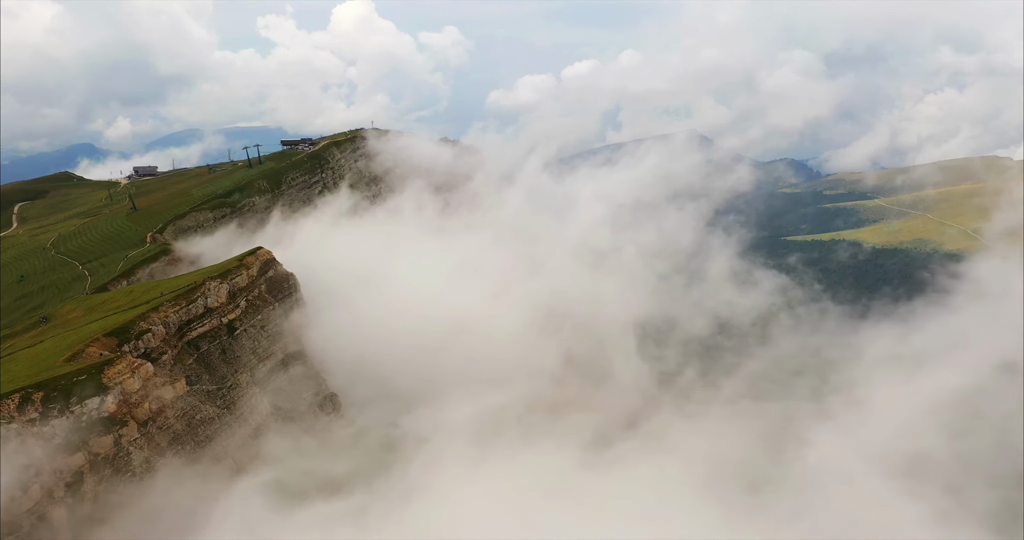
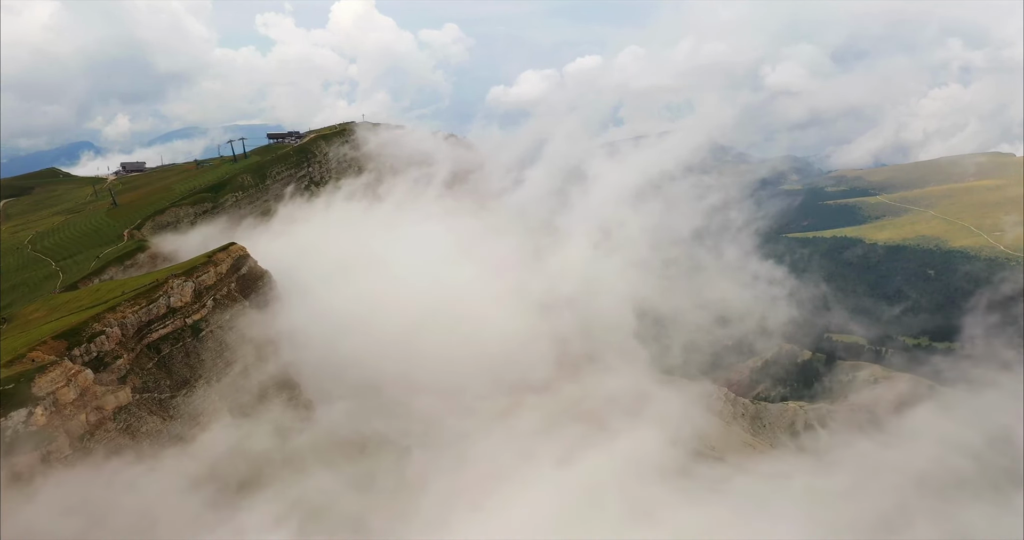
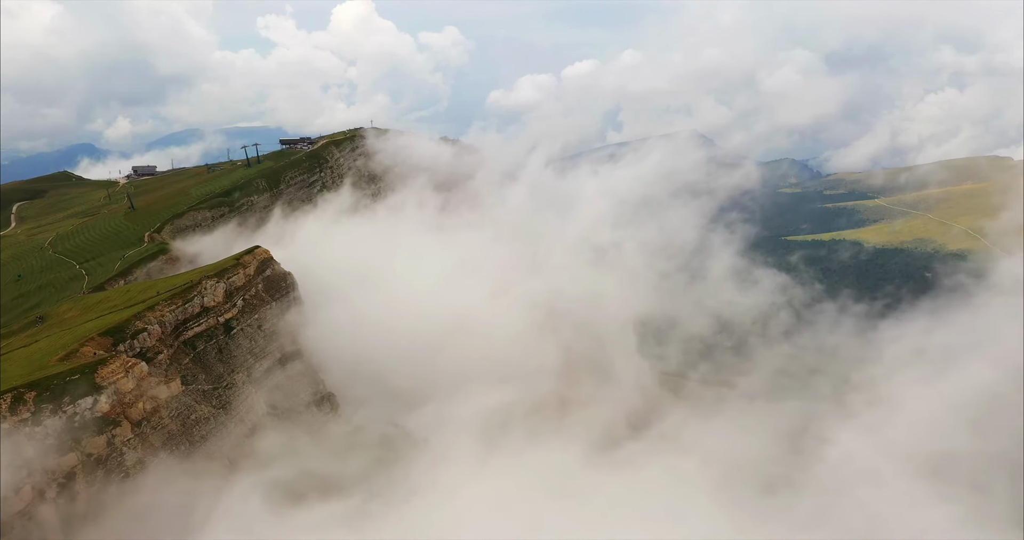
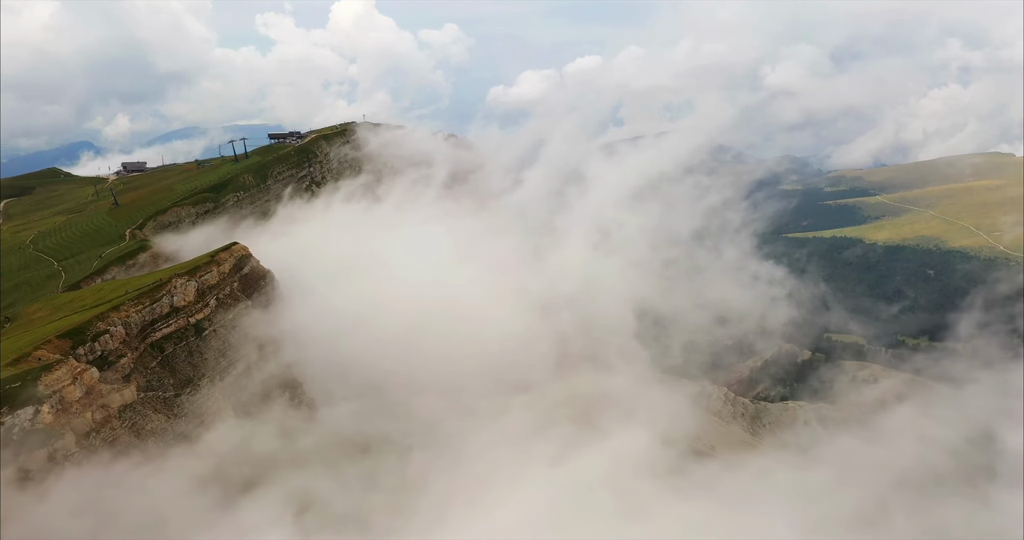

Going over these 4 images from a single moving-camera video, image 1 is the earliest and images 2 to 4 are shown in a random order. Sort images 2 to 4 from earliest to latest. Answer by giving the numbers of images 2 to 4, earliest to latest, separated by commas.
3, 4, 2
